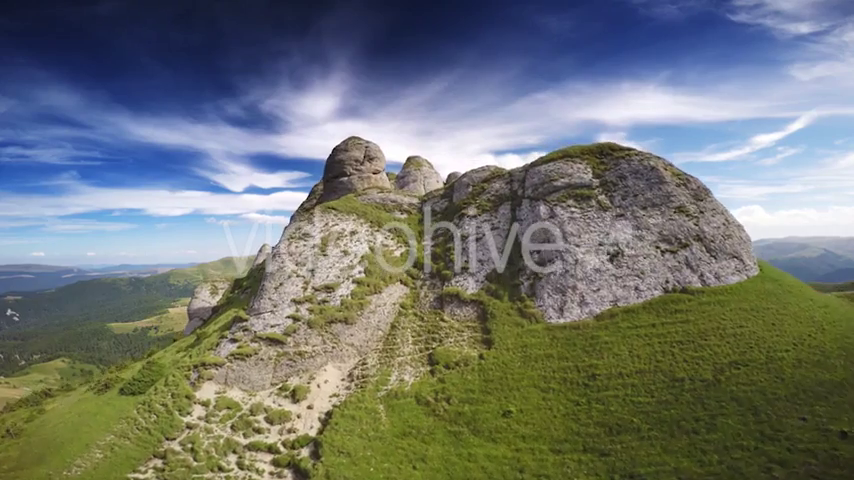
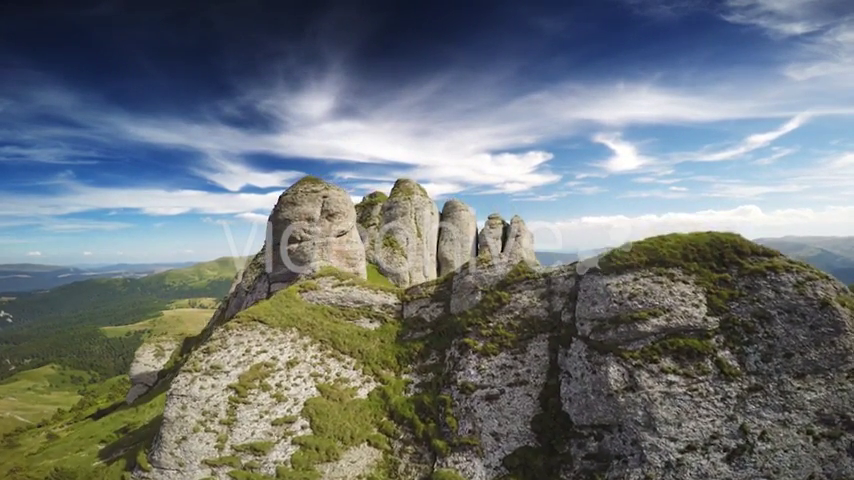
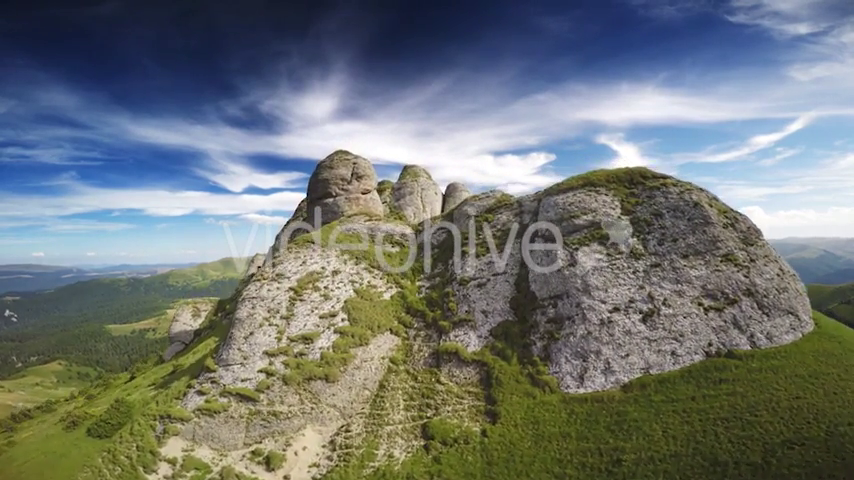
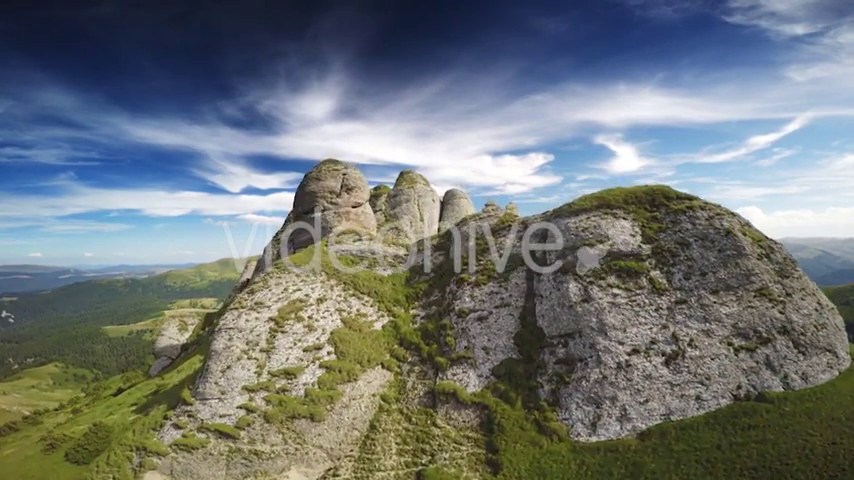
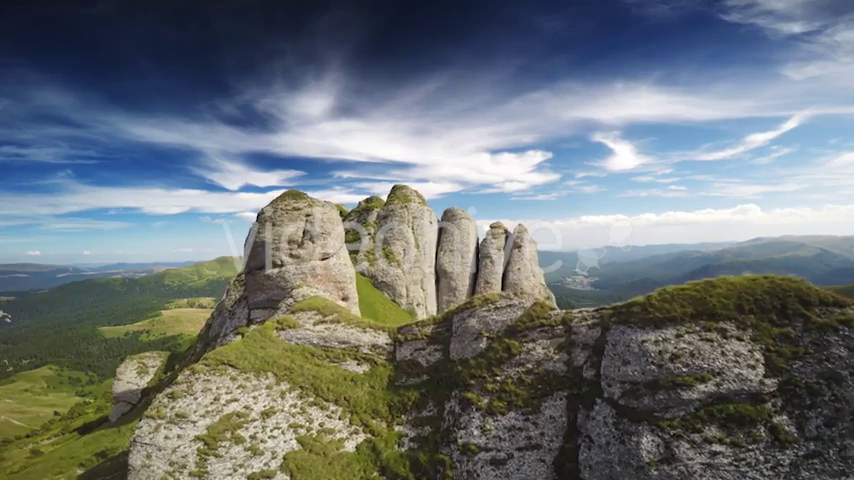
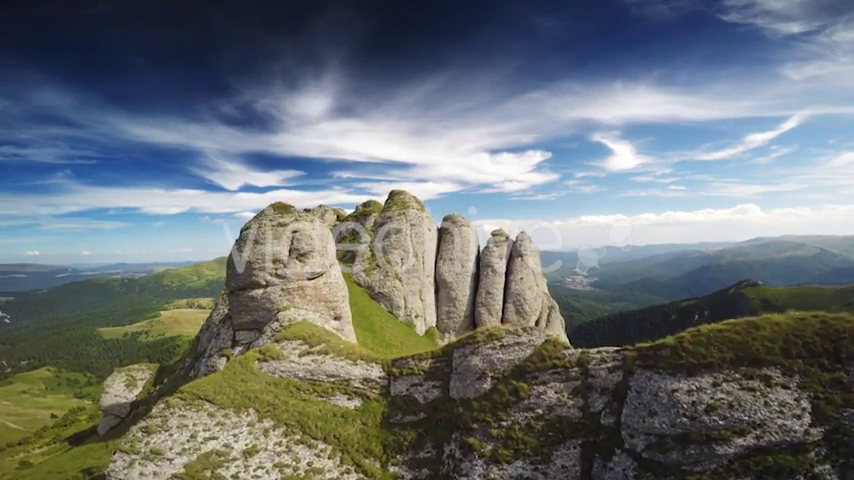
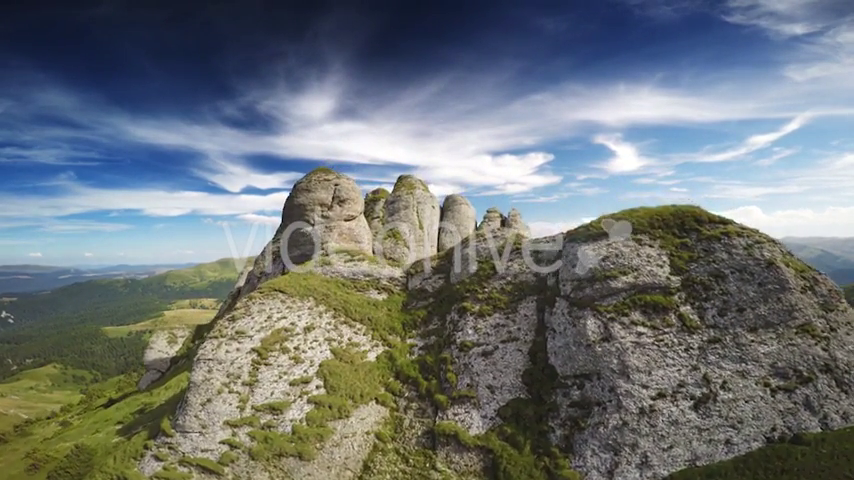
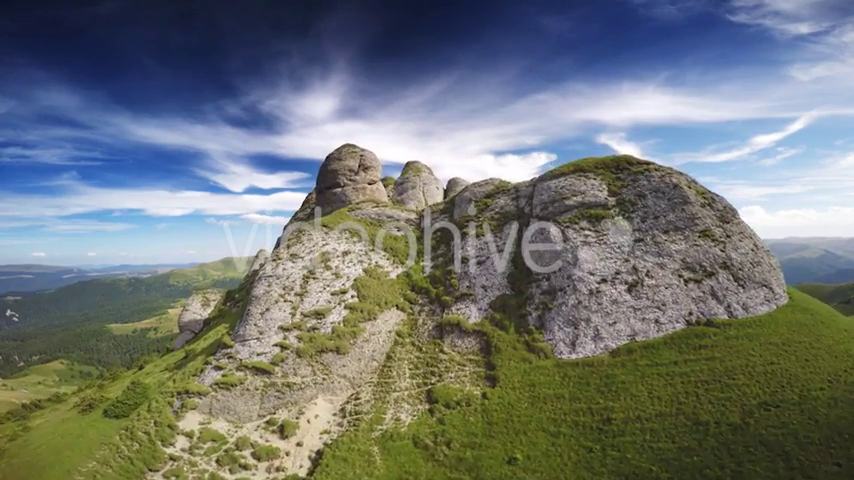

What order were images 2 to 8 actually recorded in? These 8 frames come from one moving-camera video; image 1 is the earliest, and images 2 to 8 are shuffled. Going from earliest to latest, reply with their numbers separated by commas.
8, 3, 4, 7, 2, 5, 6
